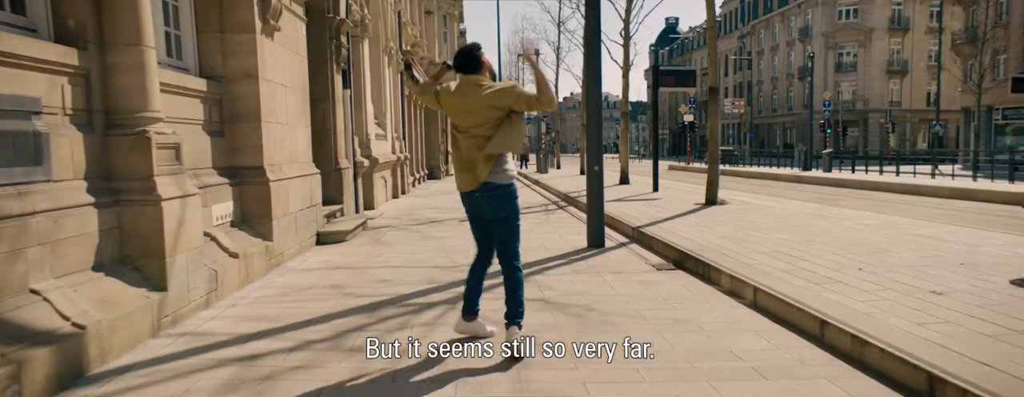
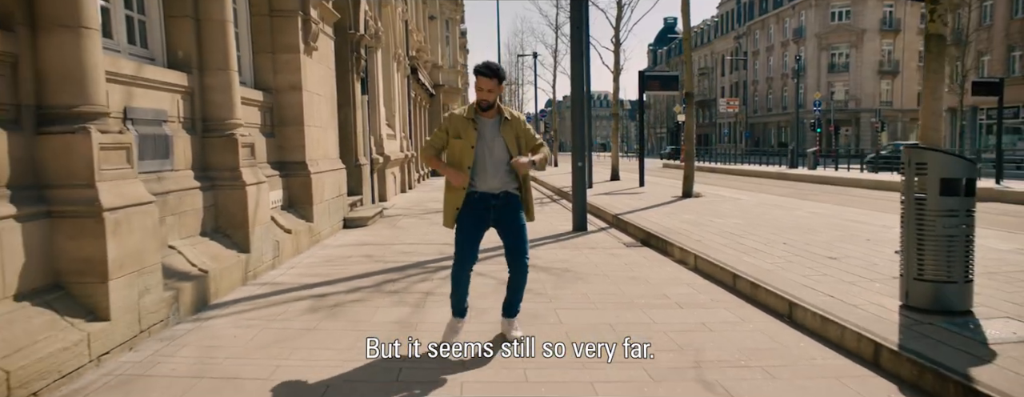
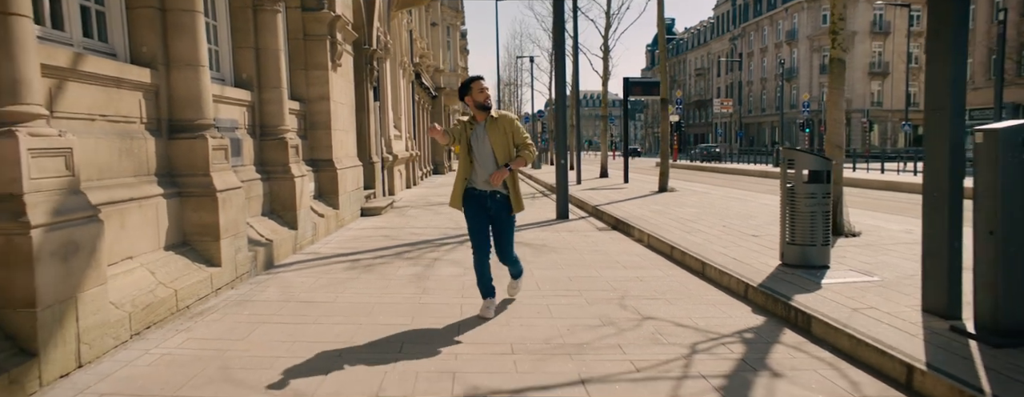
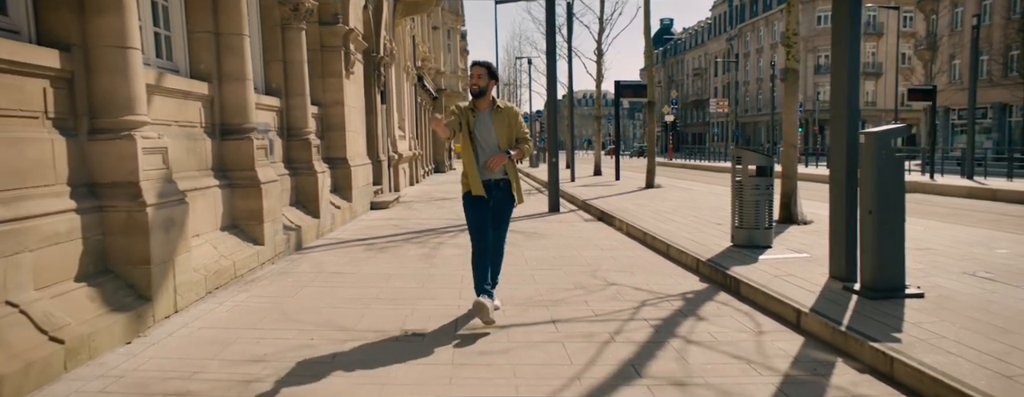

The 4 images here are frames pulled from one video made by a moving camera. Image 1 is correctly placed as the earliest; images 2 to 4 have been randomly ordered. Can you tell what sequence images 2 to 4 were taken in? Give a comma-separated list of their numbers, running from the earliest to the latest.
2, 3, 4
